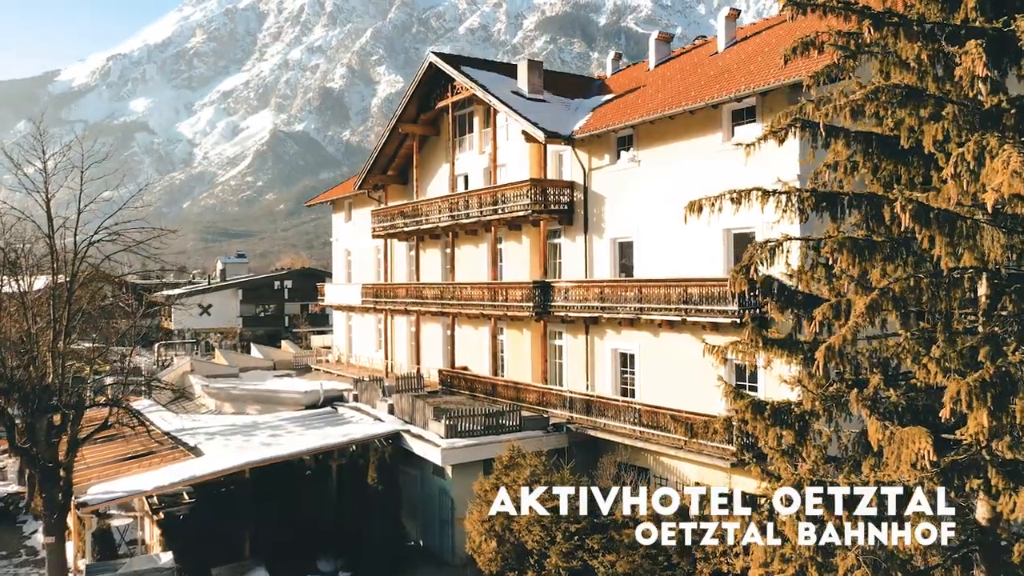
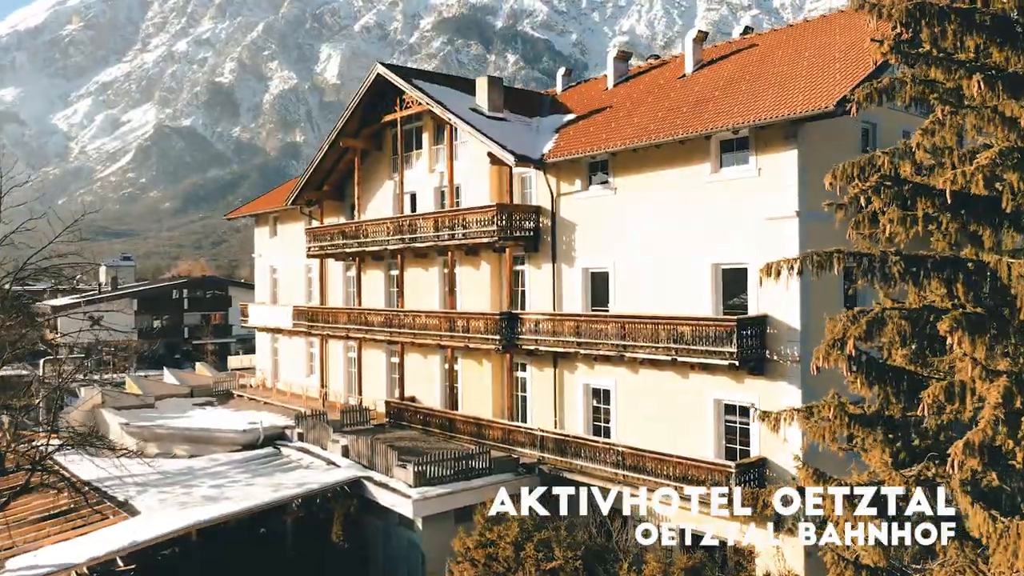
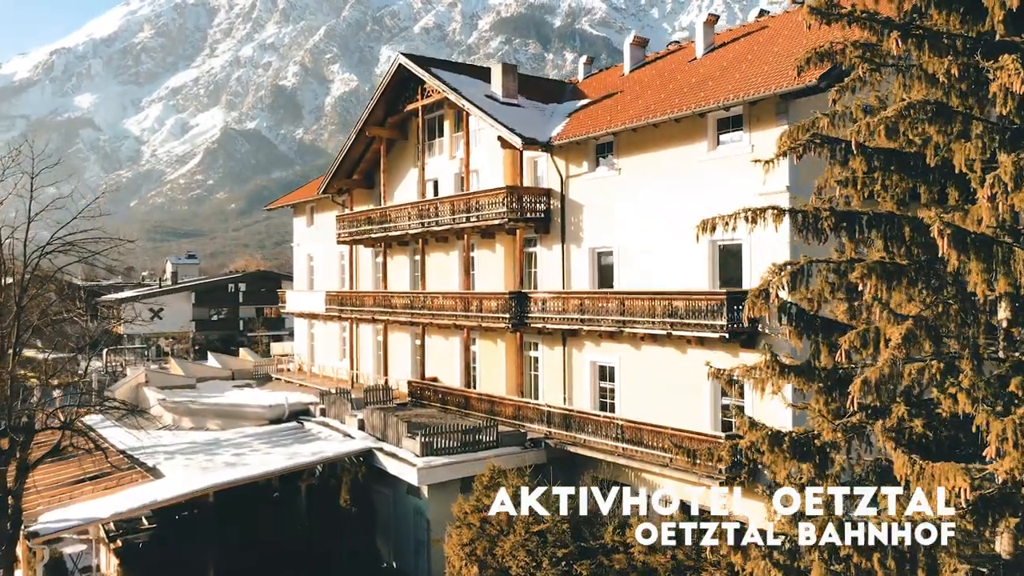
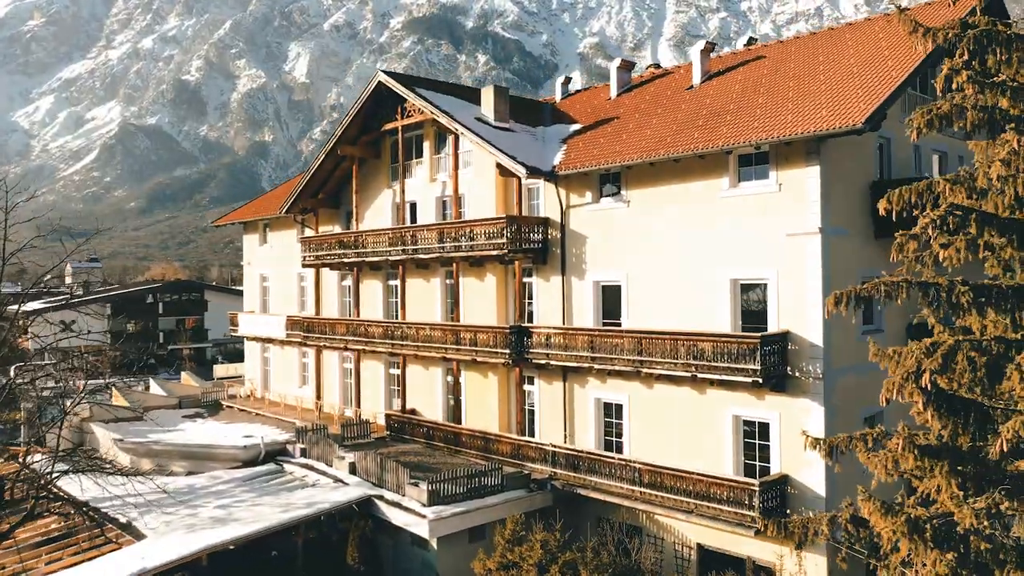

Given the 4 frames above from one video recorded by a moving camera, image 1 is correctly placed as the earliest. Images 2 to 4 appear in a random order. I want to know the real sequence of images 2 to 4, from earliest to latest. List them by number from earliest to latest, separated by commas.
3, 2, 4
